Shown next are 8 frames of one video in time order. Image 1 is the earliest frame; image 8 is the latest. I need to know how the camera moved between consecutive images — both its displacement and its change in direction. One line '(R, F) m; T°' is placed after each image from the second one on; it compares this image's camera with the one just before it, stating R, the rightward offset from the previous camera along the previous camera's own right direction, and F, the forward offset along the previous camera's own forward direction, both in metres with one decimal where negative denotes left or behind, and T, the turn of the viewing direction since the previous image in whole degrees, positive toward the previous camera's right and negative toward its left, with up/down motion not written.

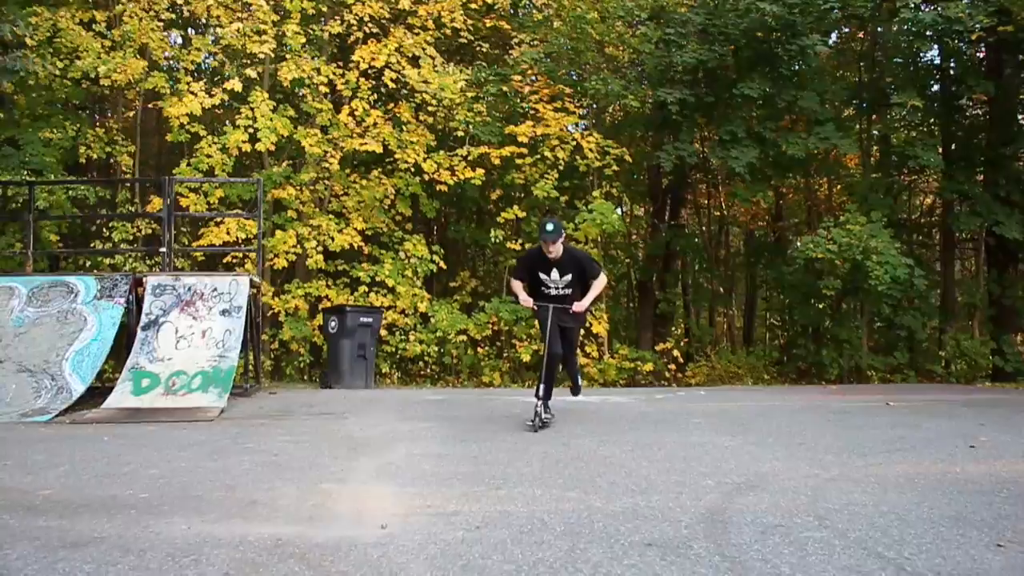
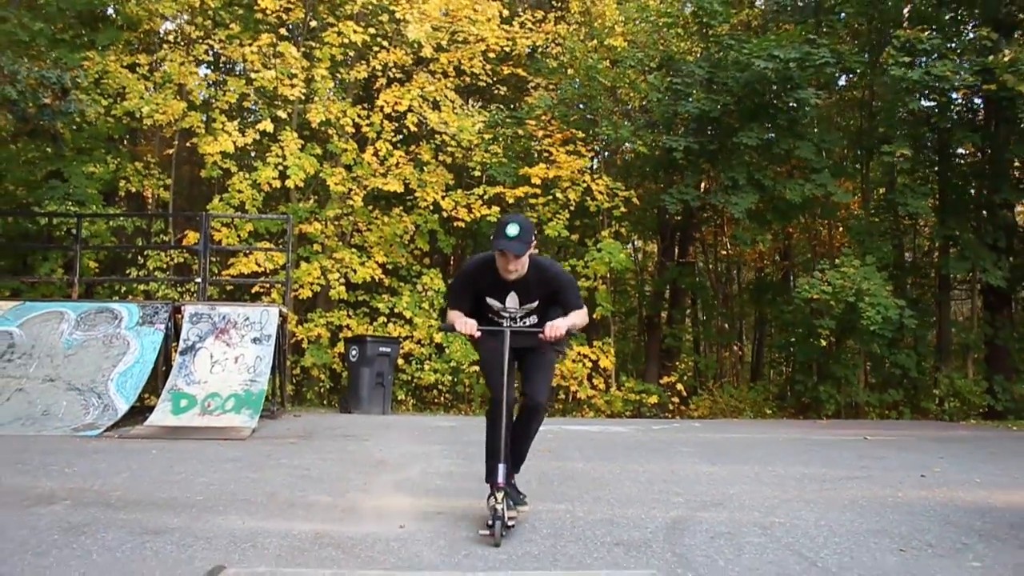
(+0.1, -0.7) m; -1°
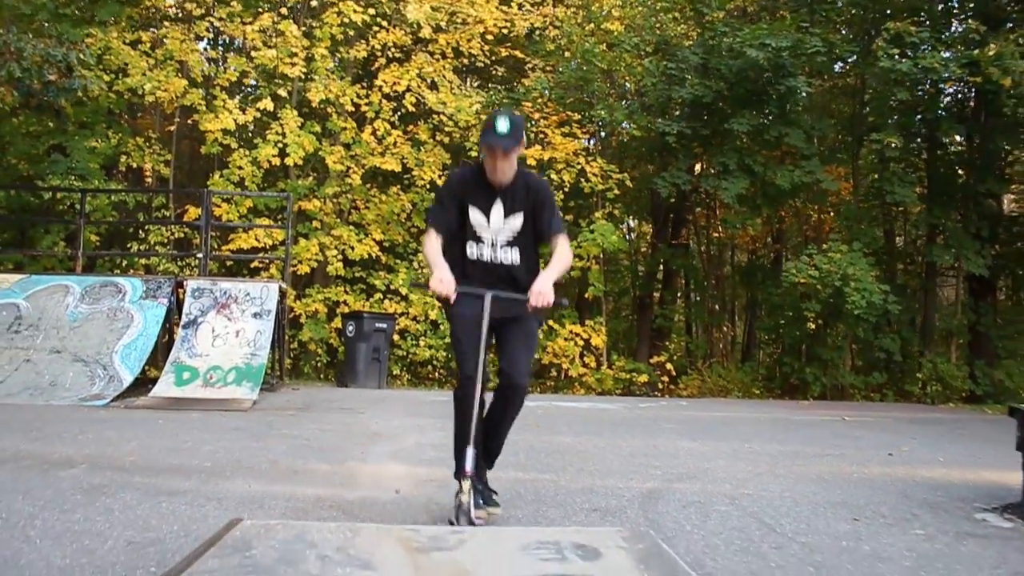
(0.0, -0.3) m; 0°
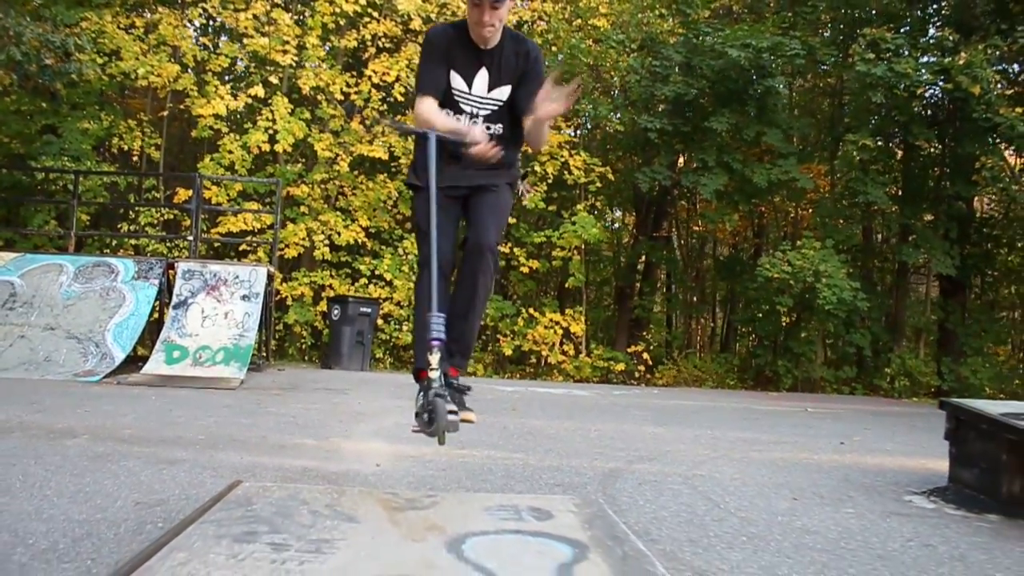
(0.0, -0.3) m; +1°
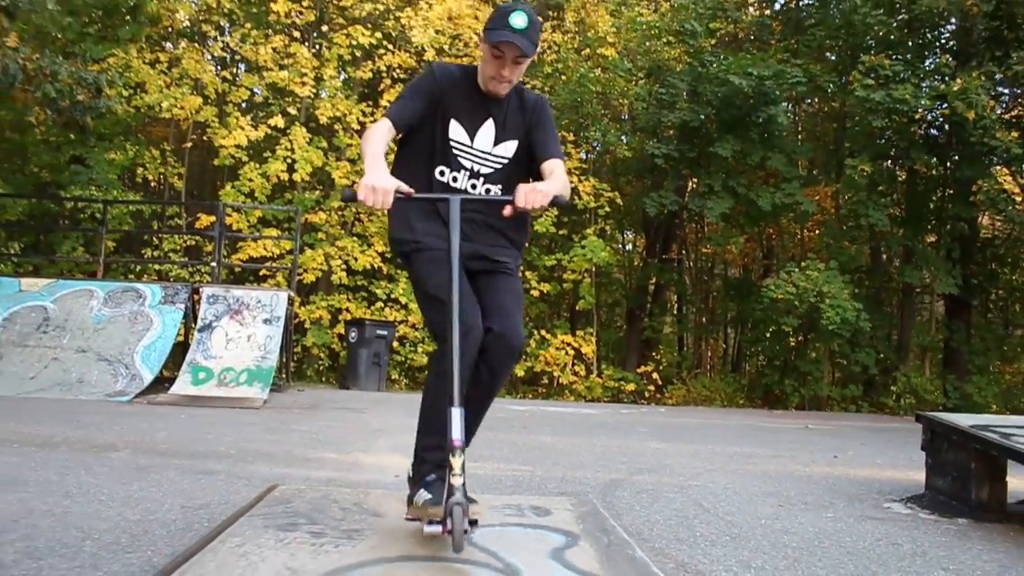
(0.0, -0.4) m; -1°
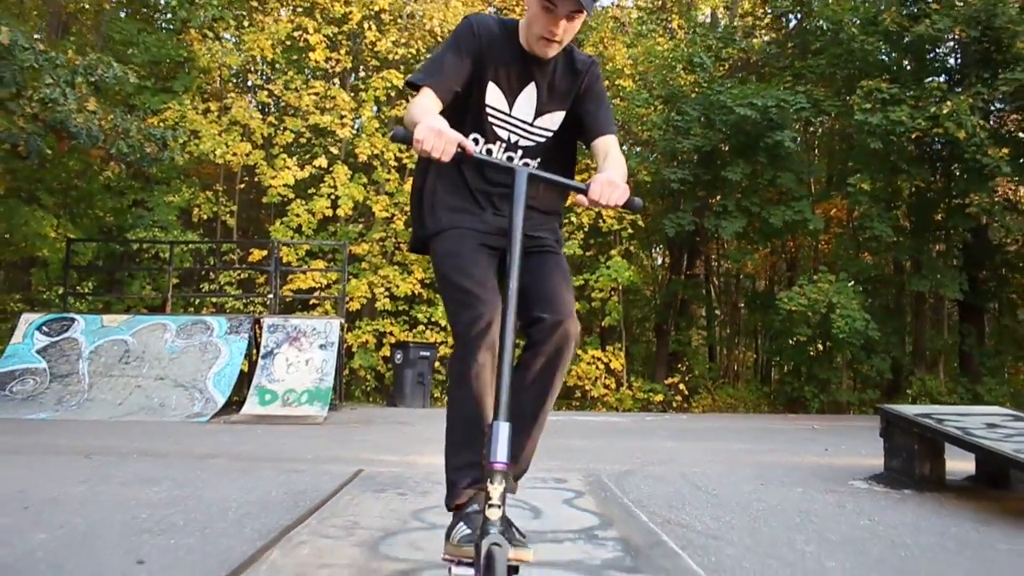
(+0.1, -1.0) m; -2°
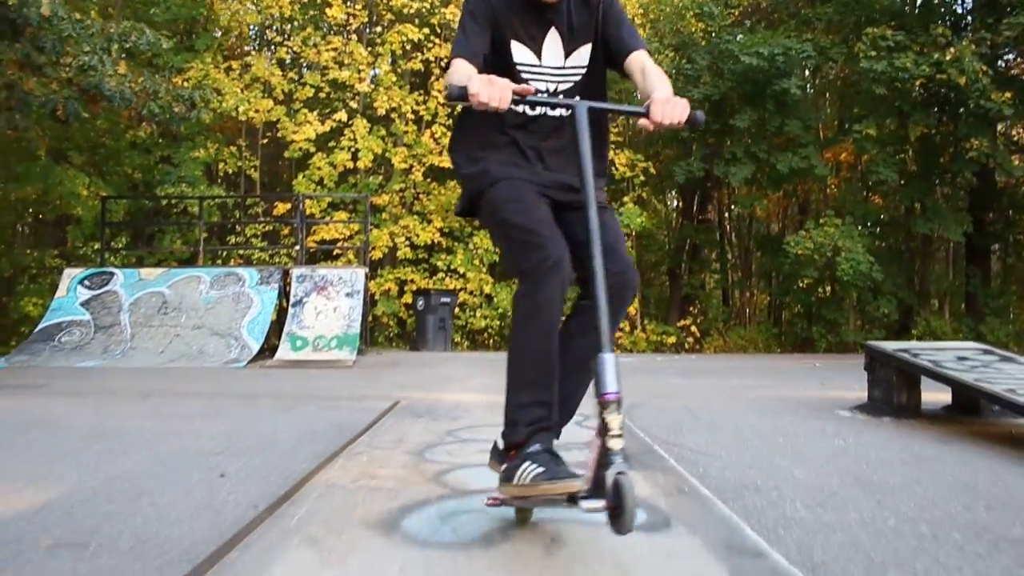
(0.0, -0.5) m; -1°
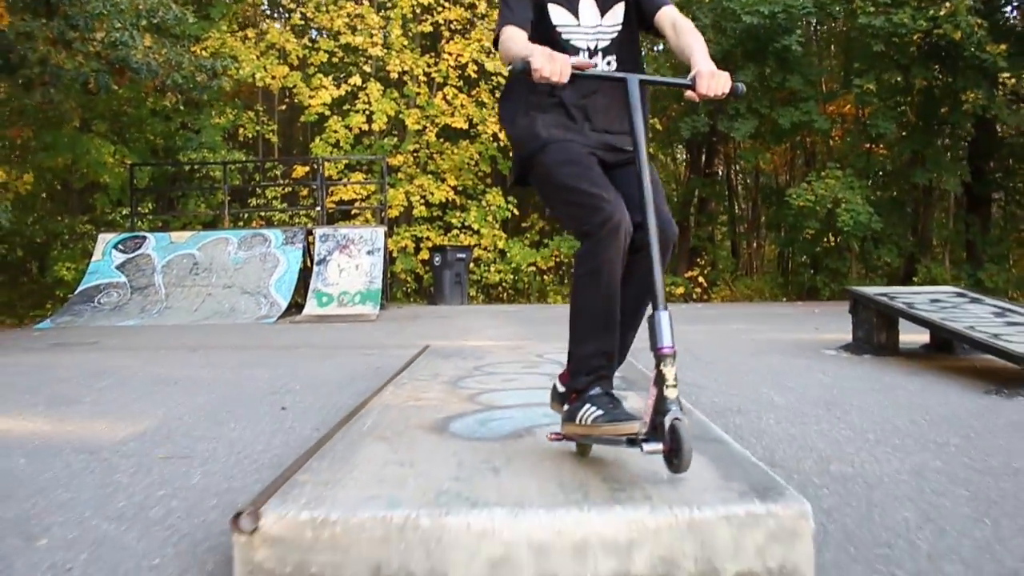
(0.0, -0.6) m; -1°
